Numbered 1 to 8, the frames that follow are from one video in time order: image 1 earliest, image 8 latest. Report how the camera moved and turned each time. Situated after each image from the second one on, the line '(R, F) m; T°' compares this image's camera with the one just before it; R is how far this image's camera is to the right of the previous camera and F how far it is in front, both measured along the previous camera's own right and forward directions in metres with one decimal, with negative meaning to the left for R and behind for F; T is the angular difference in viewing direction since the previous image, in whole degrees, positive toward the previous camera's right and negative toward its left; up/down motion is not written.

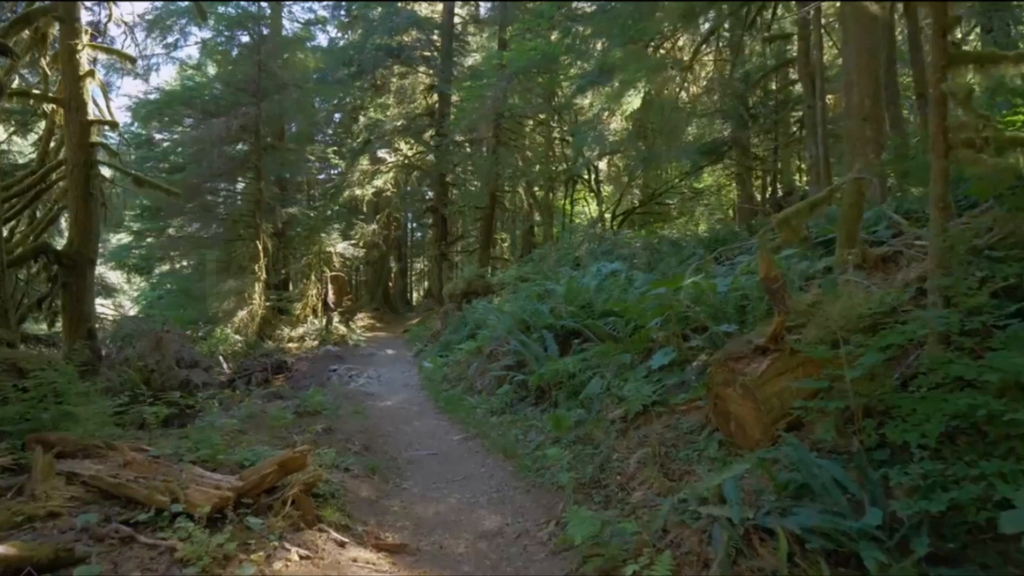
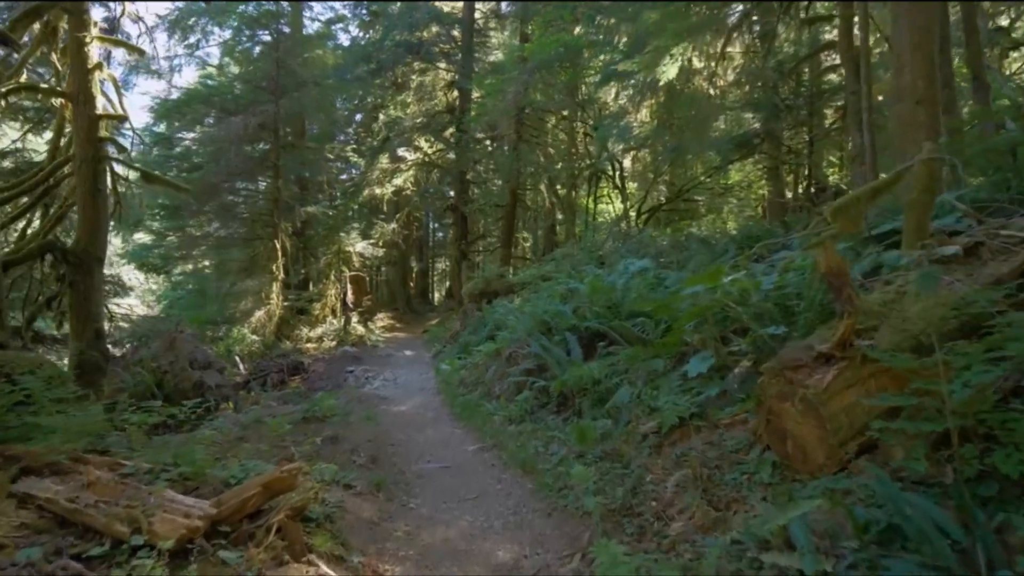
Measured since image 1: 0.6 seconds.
(0.0, +0.4) m; -2°
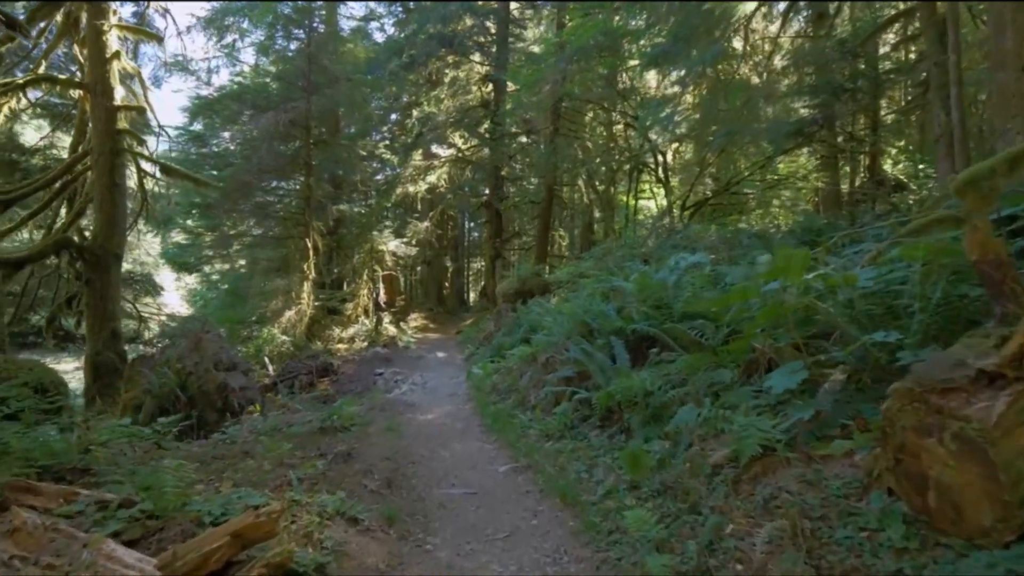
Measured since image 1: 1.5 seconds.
(0.0, +0.7) m; -4°
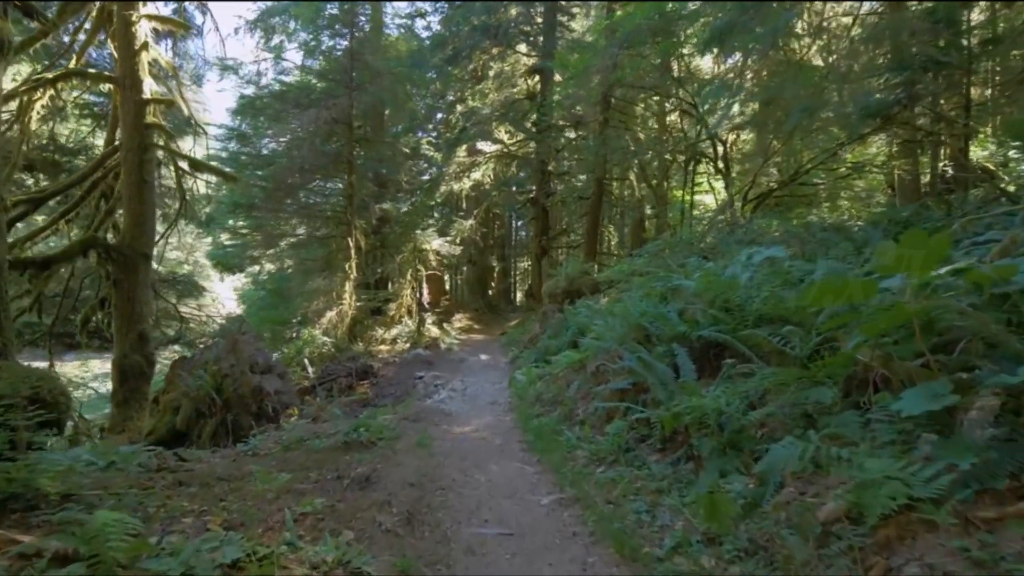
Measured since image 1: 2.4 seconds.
(0.0, +0.7) m; -5°
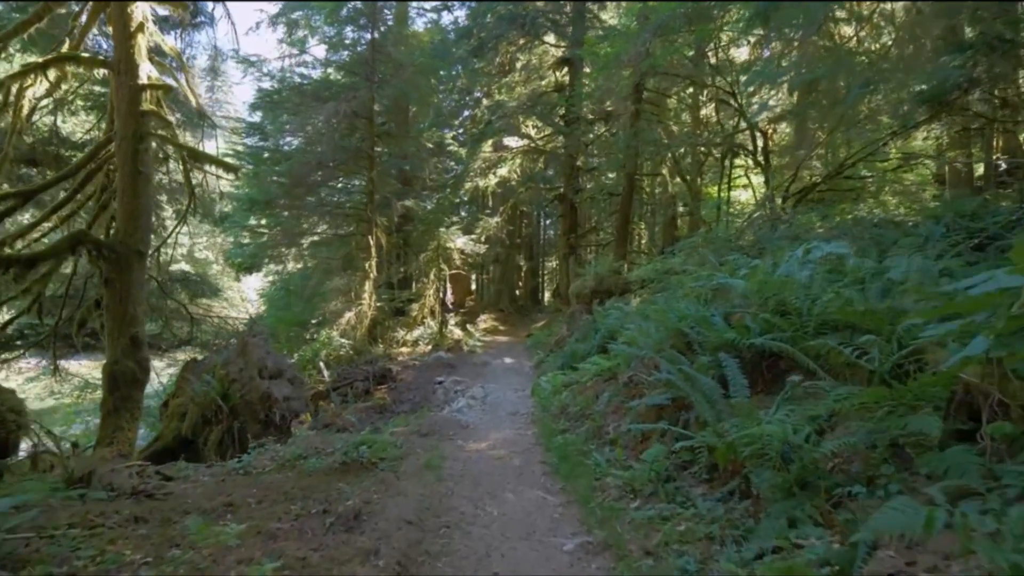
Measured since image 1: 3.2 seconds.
(+0.1, +0.7) m; -3°
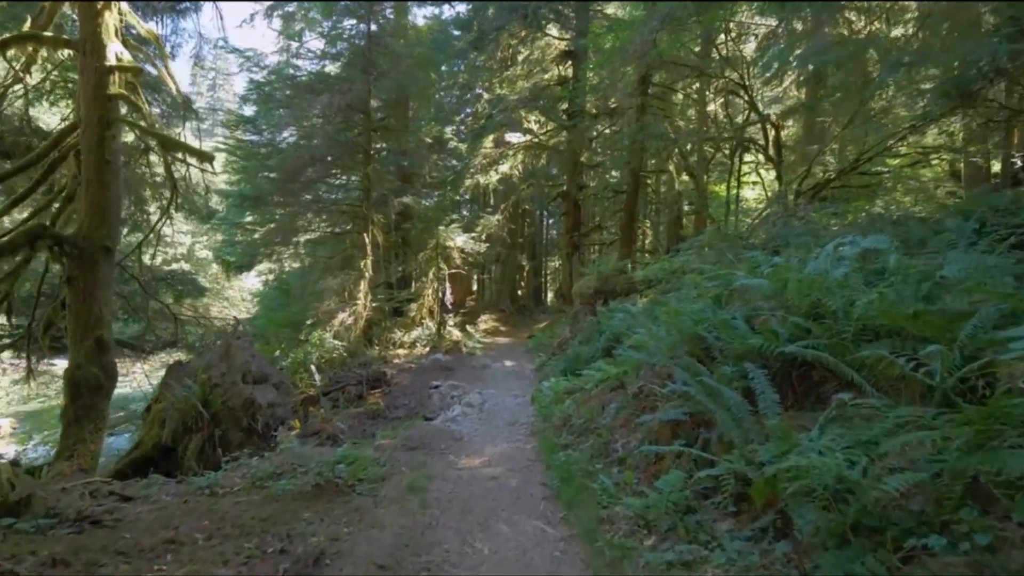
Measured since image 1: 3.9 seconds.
(+0.1, +0.5) m; 0°
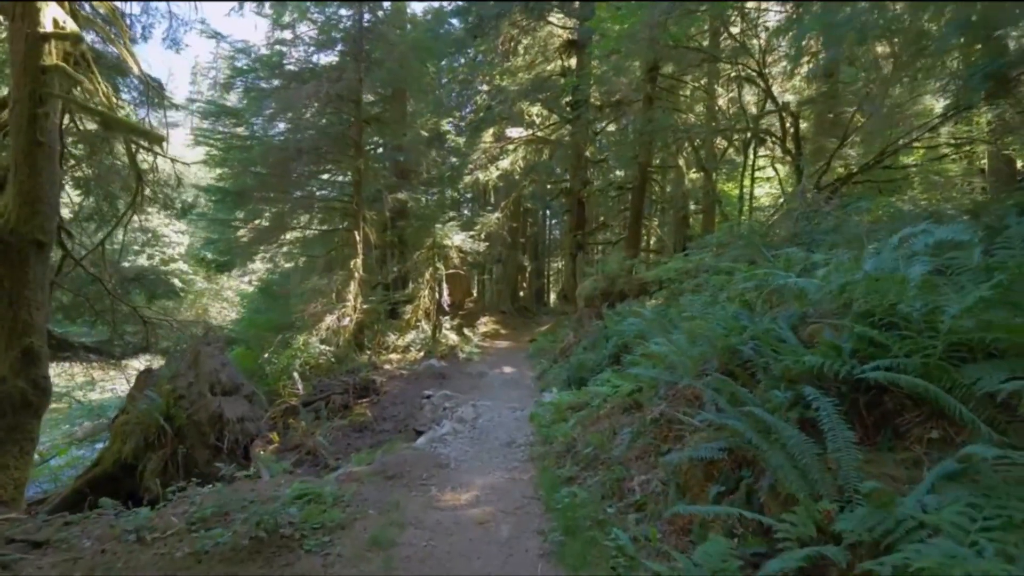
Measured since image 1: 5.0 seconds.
(+0.1, +0.8) m; 0°
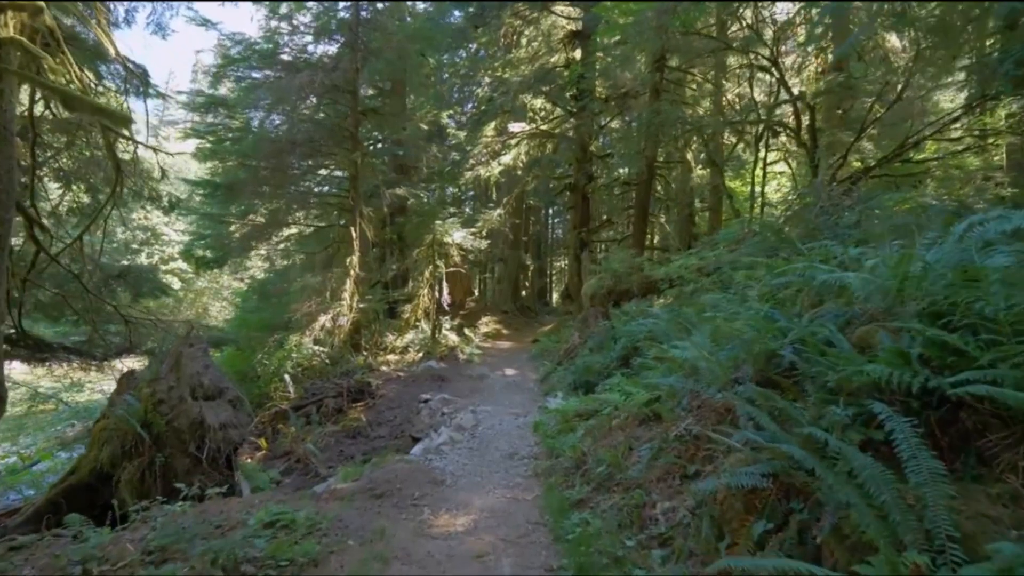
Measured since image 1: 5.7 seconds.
(0.0, +0.5) m; 0°
